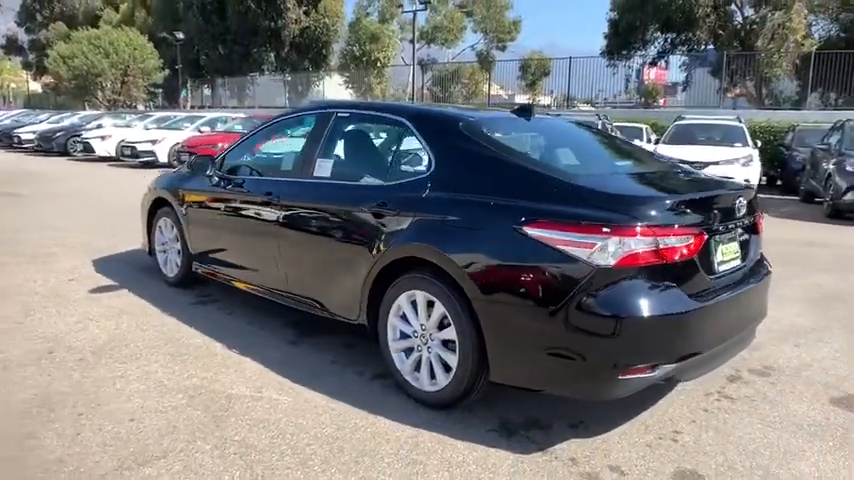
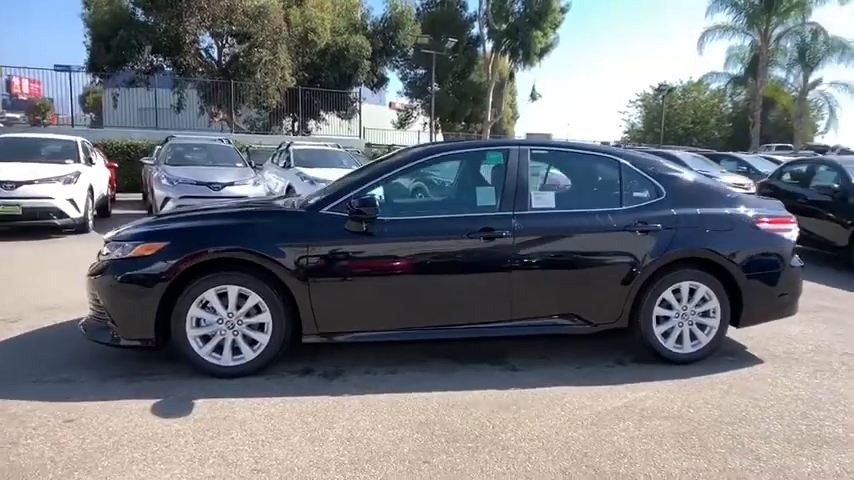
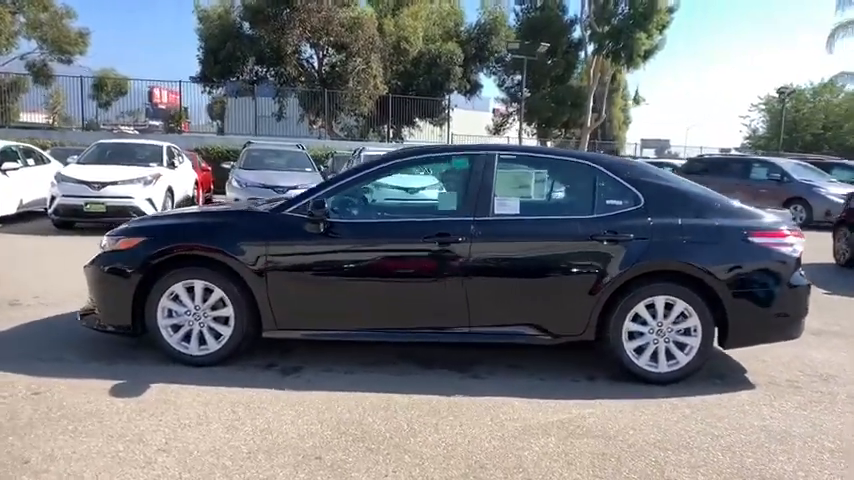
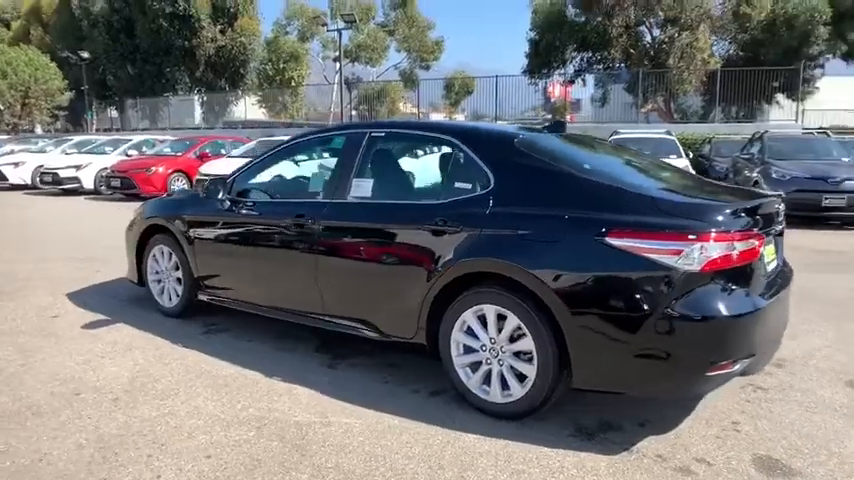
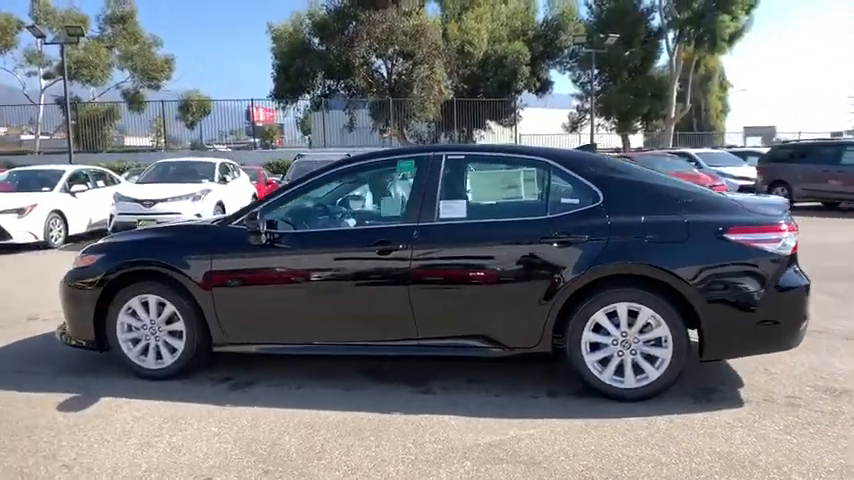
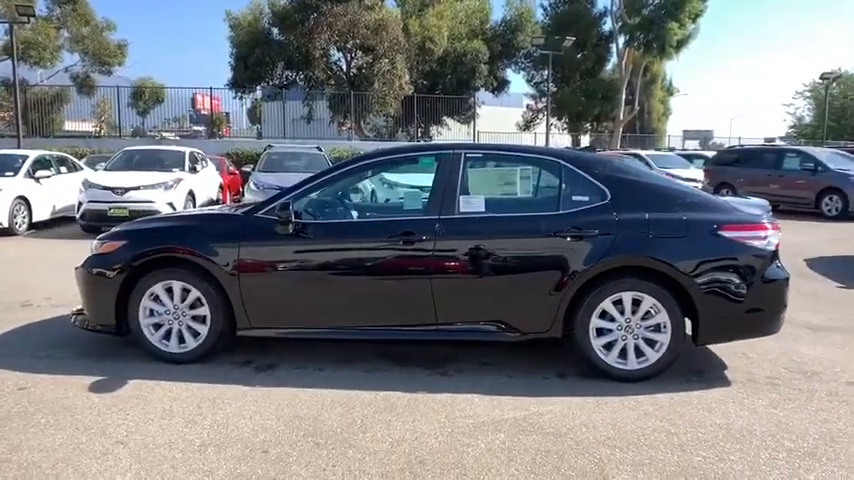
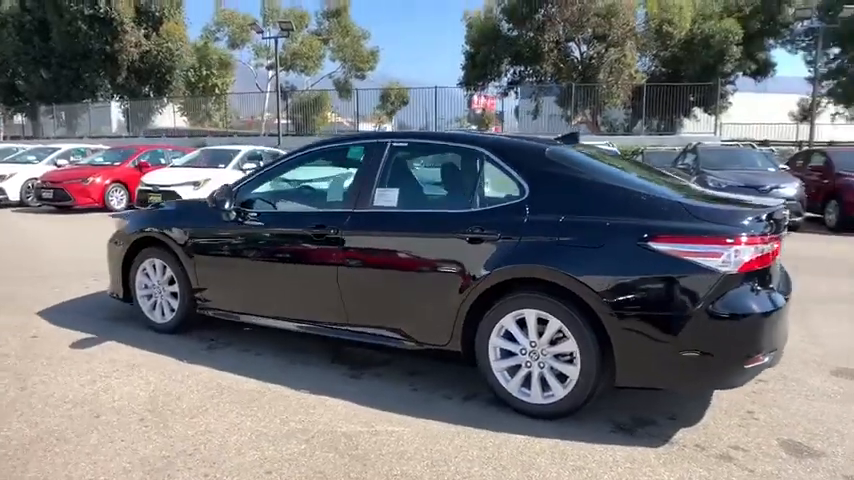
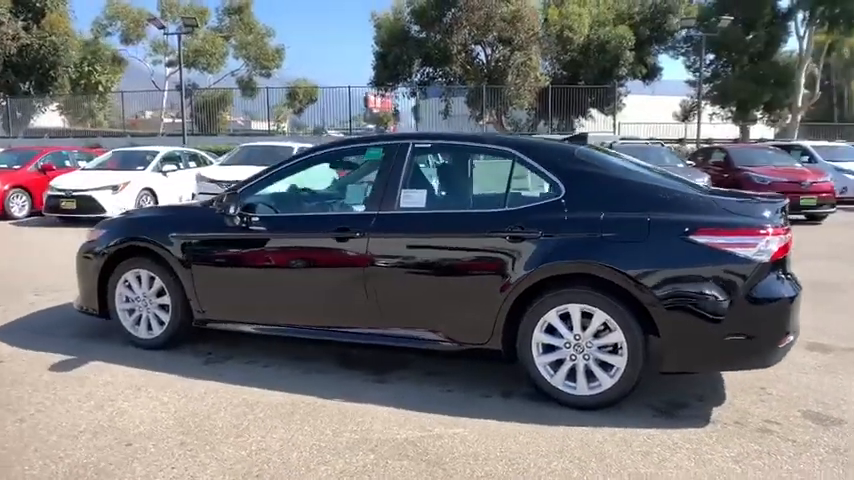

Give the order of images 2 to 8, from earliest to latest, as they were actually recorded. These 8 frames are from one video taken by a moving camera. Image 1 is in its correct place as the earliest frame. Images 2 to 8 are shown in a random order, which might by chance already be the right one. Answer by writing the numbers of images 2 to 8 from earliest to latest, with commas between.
4, 7, 8, 5, 6, 3, 2
